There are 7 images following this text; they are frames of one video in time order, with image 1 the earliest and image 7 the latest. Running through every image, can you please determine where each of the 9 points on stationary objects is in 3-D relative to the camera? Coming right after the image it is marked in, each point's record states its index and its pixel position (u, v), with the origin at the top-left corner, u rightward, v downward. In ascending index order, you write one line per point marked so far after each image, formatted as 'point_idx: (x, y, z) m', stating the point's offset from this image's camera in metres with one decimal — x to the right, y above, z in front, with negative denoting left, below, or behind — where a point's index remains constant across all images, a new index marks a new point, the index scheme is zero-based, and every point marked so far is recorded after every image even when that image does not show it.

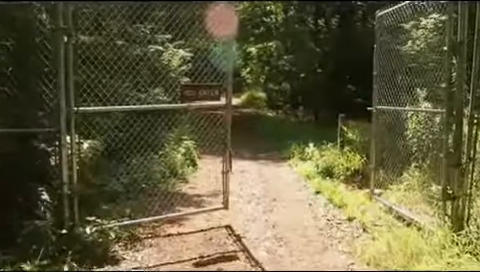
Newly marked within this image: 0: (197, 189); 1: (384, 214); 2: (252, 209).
0: (-0.5, -0.6, +7.4) m
1: (+1.4, -0.8, +6.1) m
2: (+0.1, -0.7, +6.3) m
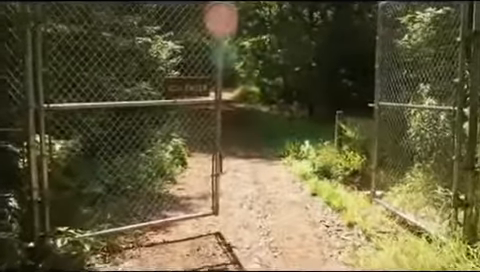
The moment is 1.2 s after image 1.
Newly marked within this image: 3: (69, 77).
0: (-0.6, -0.6, +6.9) m
1: (+1.3, -0.7, +5.6) m
2: (0.0, -0.7, +5.8) m
3: (-1.5, +0.5, +5.5) m
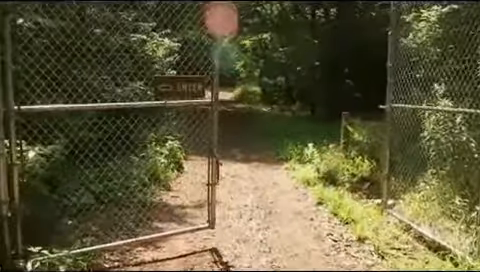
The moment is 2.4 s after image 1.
0: (-0.6, -0.6, +6.4) m
1: (+1.3, -0.8, +5.1) m
2: (0.0, -0.8, +5.3) m
3: (-1.5, +0.5, +5.0) m
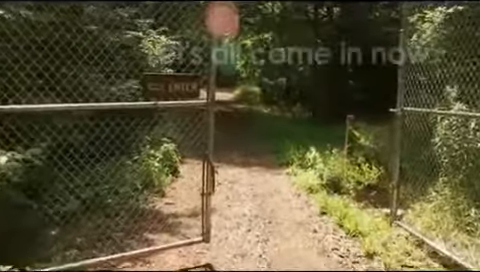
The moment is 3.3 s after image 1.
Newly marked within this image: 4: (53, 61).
0: (-0.6, -0.7, +6.0) m
1: (+1.3, -0.8, +4.7) m
2: (0.0, -0.8, +4.9) m
3: (-1.5, +0.5, +4.6) m
4: (-1.4, +0.6, +4.7) m
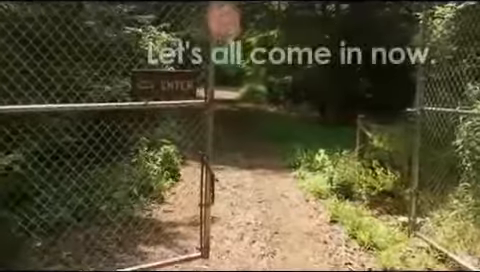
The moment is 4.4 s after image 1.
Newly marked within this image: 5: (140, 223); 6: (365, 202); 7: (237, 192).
0: (-0.6, -0.7, +5.5) m
1: (+1.3, -0.8, +4.2) m
2: (0.0, -0.8, +4.5) m
3: (-1.5, +0.4, +4.2) m
4: (-1.4, +0.5, +4.3) m
5: (-0.8, -0.7, +4.9) m
6: (+1.2, -0.6, +5.9) m
7: (0.0, -0.6, +6.5) m
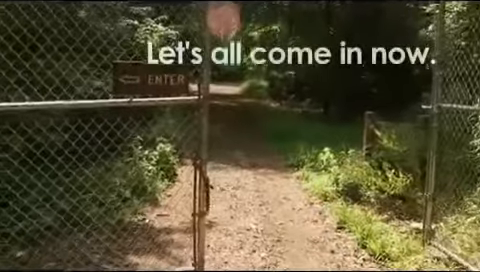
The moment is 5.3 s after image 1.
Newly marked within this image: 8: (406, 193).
0: (-0.6, -0.7, +5.1) m
1: (+1.3, -0.9, +3.8) m
2: (0.0, -0.8, +4.1) m
3: (-1.5, +0.4, +3.8) m
4: (-1.4, +0.5, +3.9) m
5: (-0.8, -0.7, +4.5) m
6: (+1.2, -0.6, +5.5) m
7: (0.0, -0.6, +6.1) m
8: (+1.5, -0.5, +5.8) m
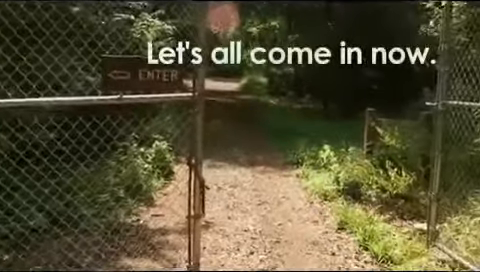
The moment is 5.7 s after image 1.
0: (-0.6, -0.7, +5.0) m
1: (+1.3, -0.8, +3.7) m
2: (0.0, -0.8, +3.9) m
3: (-1.5, +0.5, +3.6) m
4: (-1.4, +0.6, +3.7) m
5: (-0.8, -0.7, +4.4) m
6: (+1.1, -0.6, +5.3) m
7: (0.0, -0.5, +5.9) m
8: (+1.5, -0.5, +5.6) m
